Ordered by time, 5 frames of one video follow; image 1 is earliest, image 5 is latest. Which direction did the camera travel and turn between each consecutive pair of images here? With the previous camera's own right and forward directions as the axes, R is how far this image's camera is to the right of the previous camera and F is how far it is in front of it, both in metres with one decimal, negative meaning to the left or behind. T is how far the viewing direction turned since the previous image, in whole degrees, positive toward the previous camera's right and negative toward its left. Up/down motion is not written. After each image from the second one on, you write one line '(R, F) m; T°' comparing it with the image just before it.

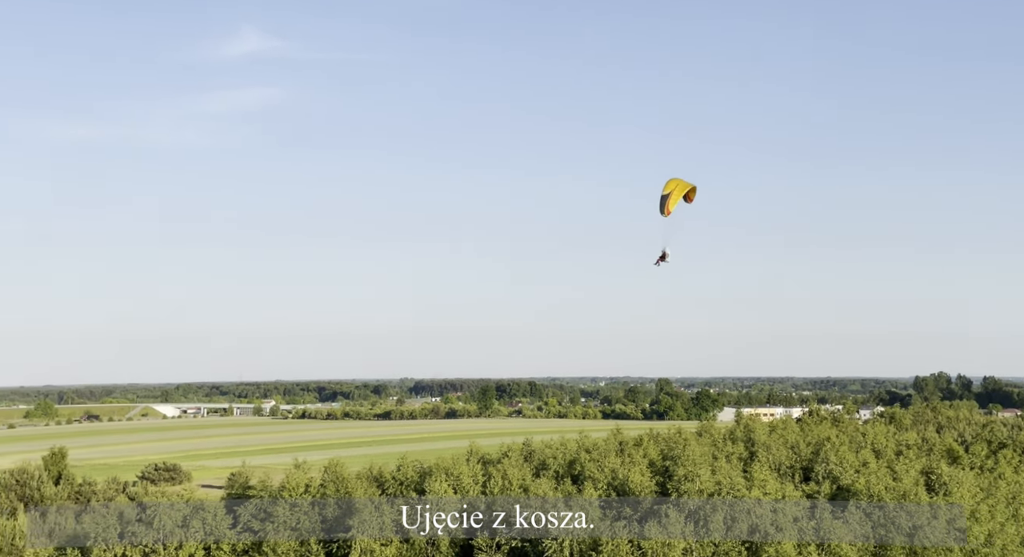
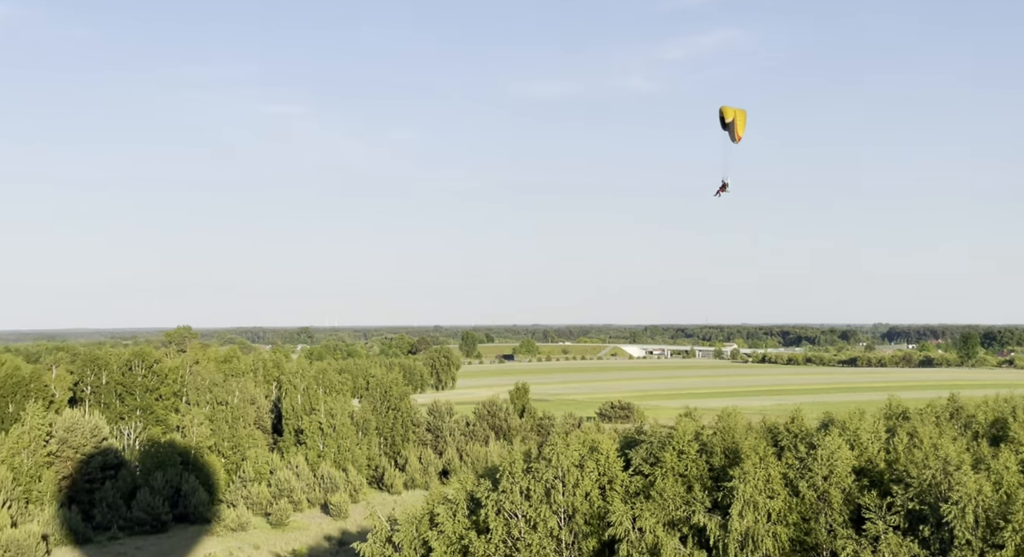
(+6.1, -1.5) m; -25°
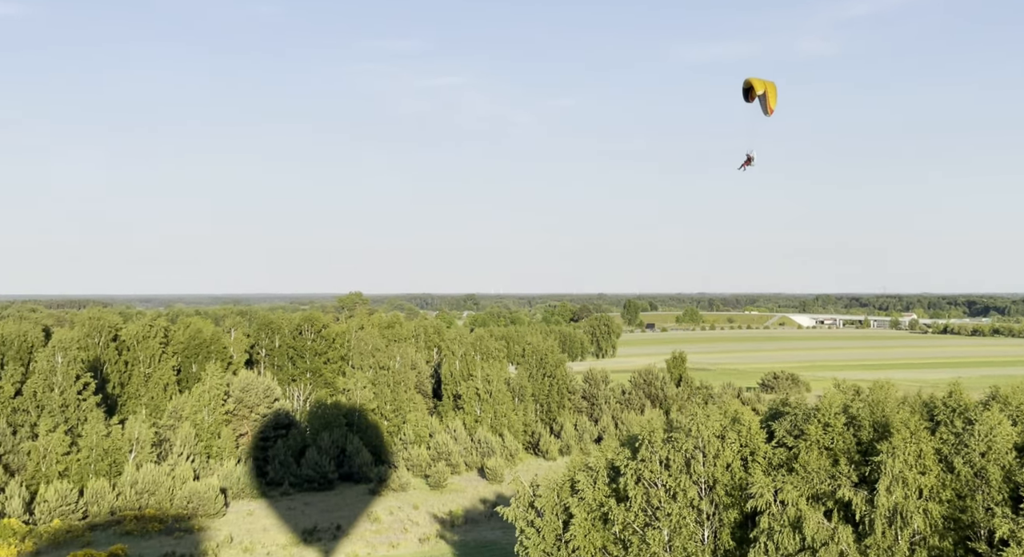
(+1.8, -0.2) m; -9°
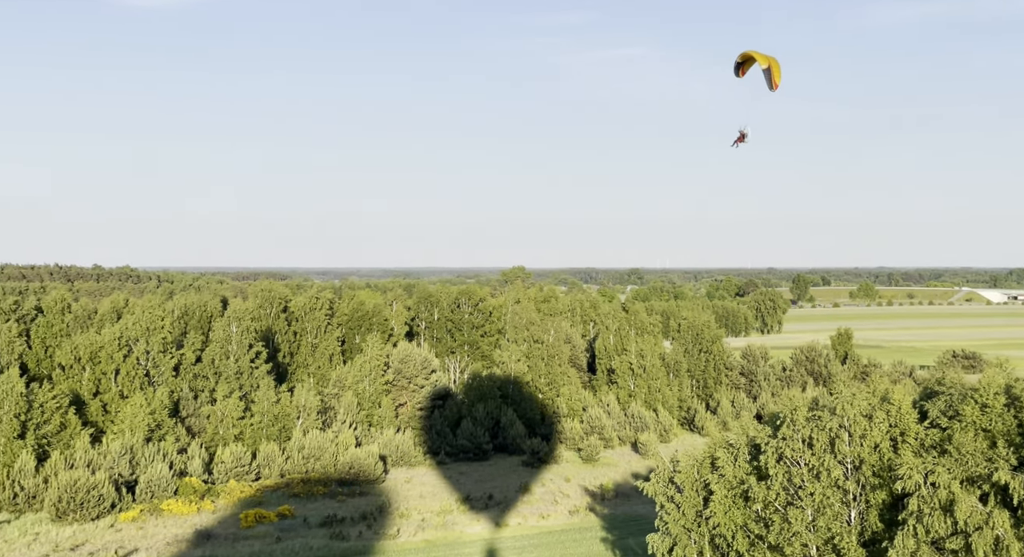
(+2.0, 0.0) m; -9°
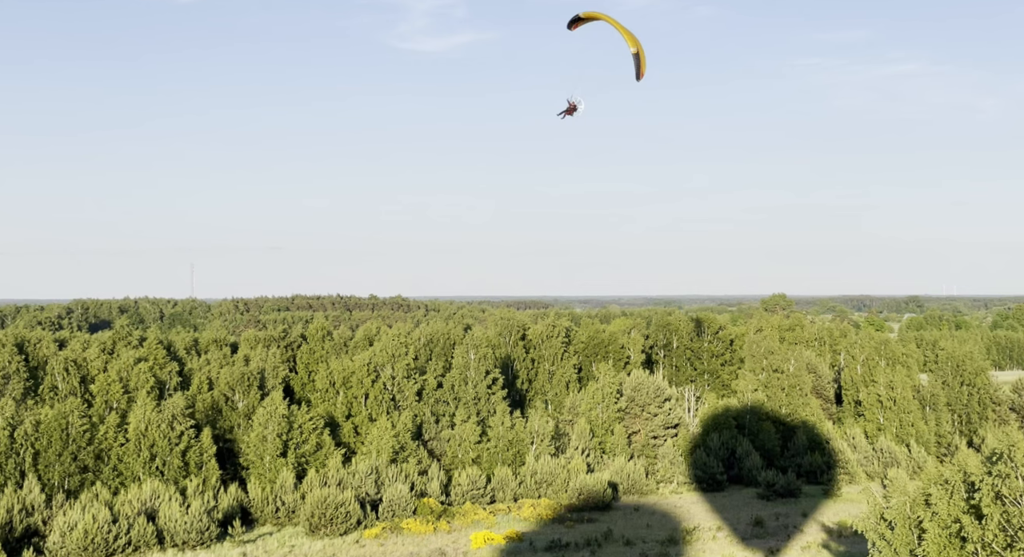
(+5.4, +0.7) m; -16°
